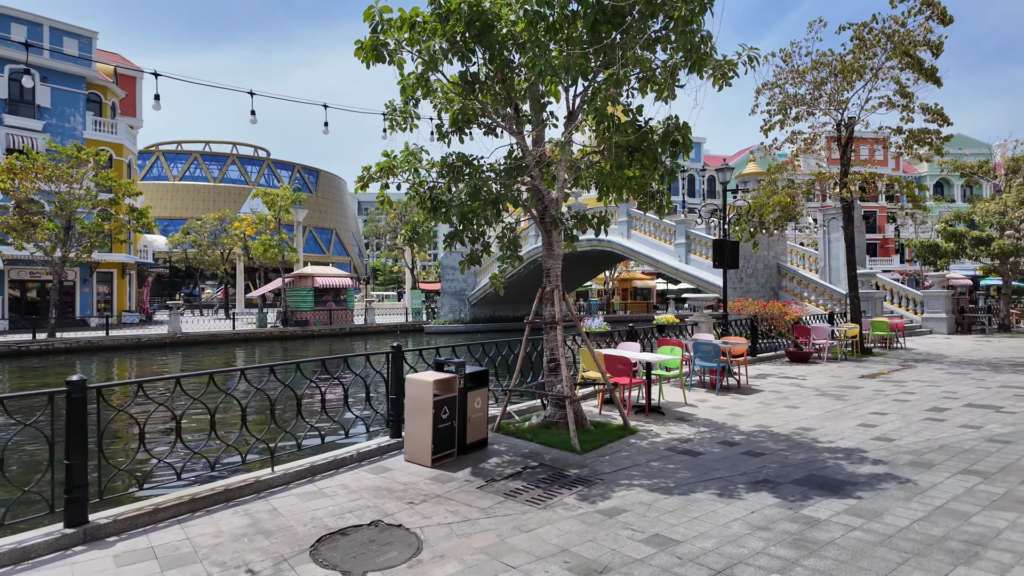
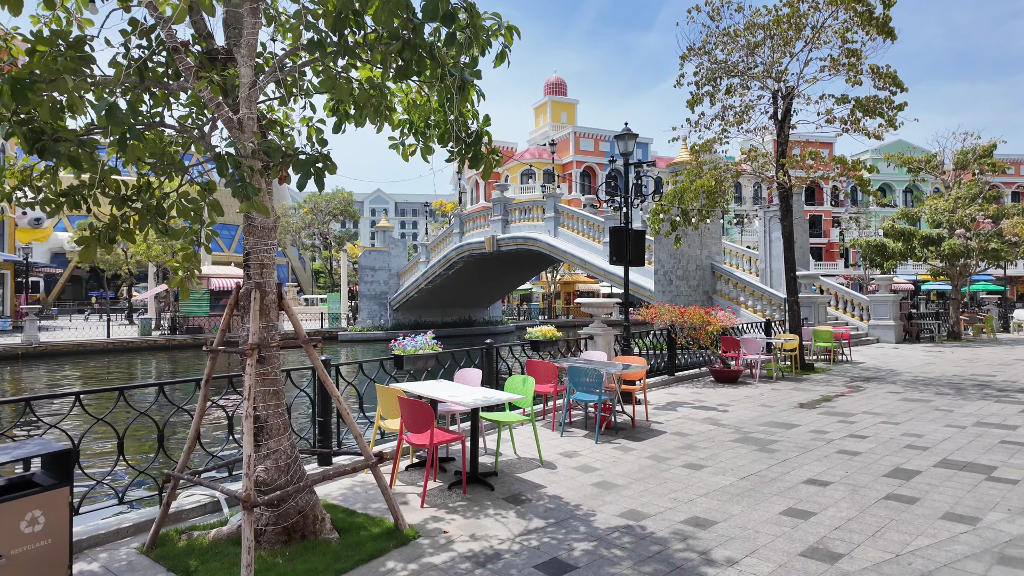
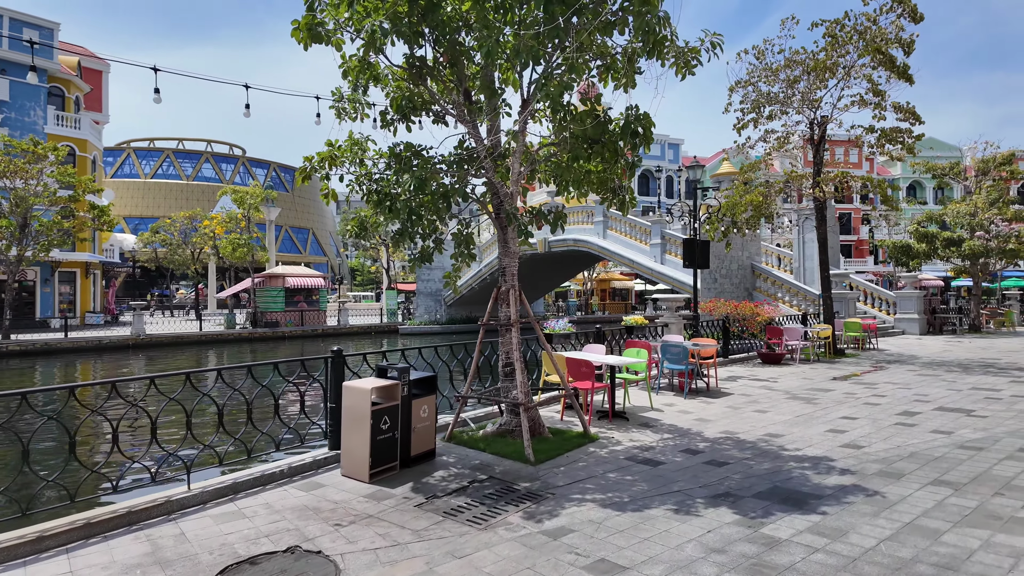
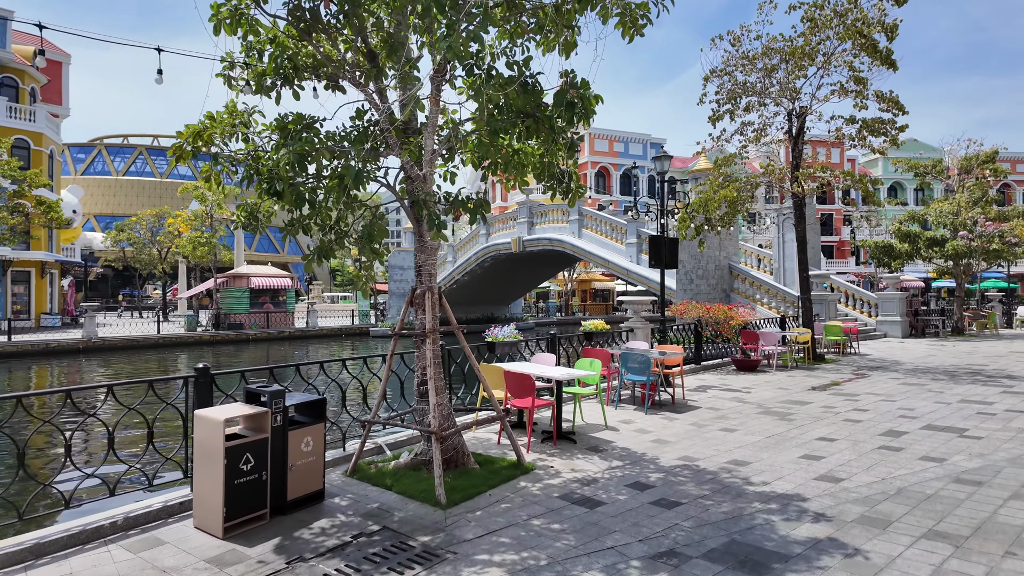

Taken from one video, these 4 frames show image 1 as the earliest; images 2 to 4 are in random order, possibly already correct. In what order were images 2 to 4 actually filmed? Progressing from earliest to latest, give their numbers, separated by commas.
3, 4, 2
